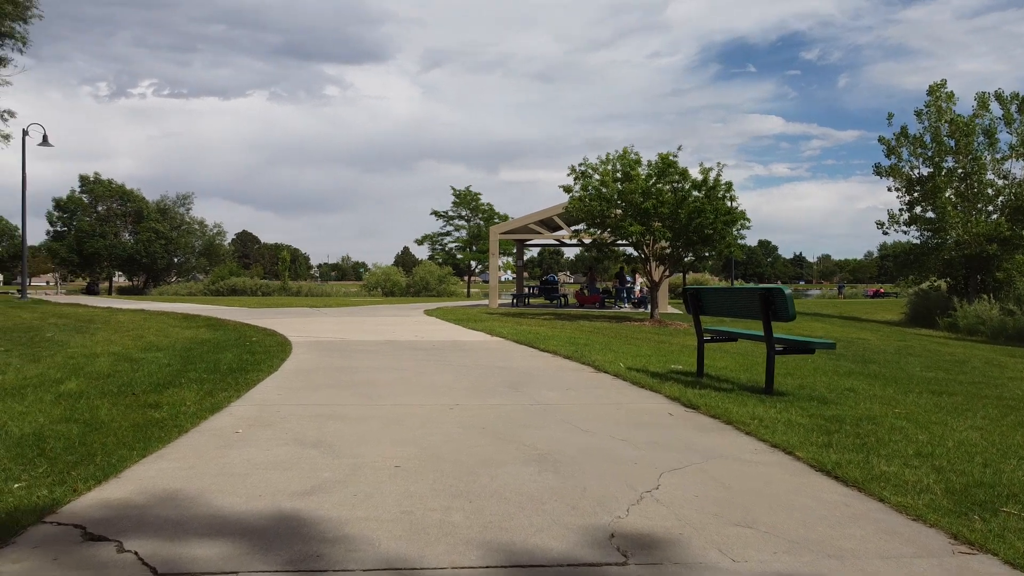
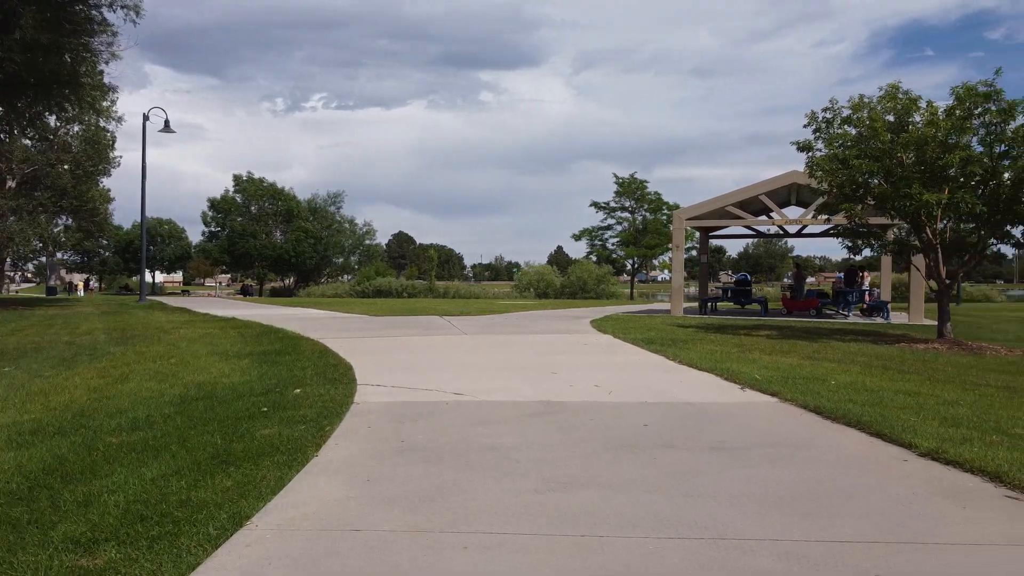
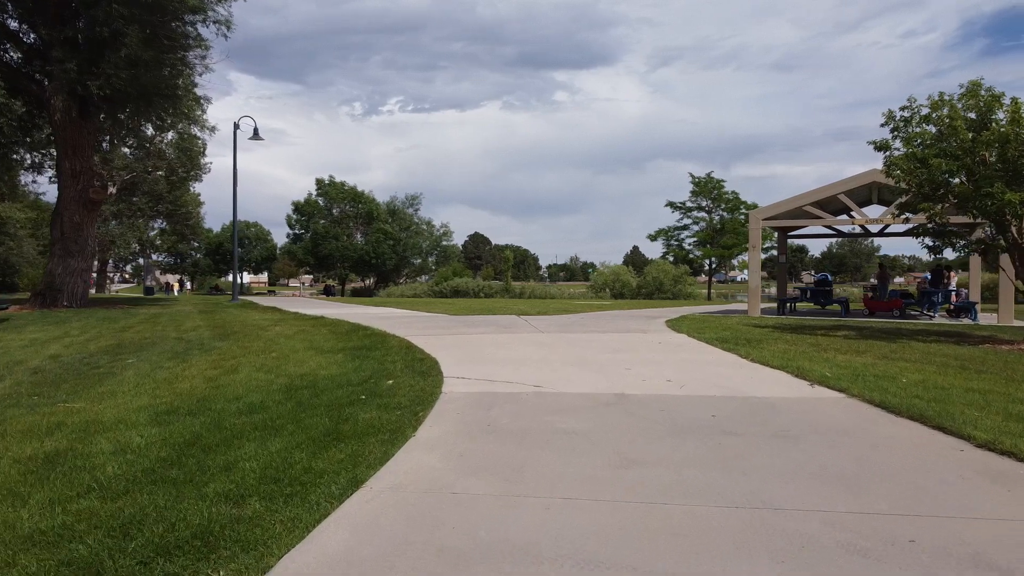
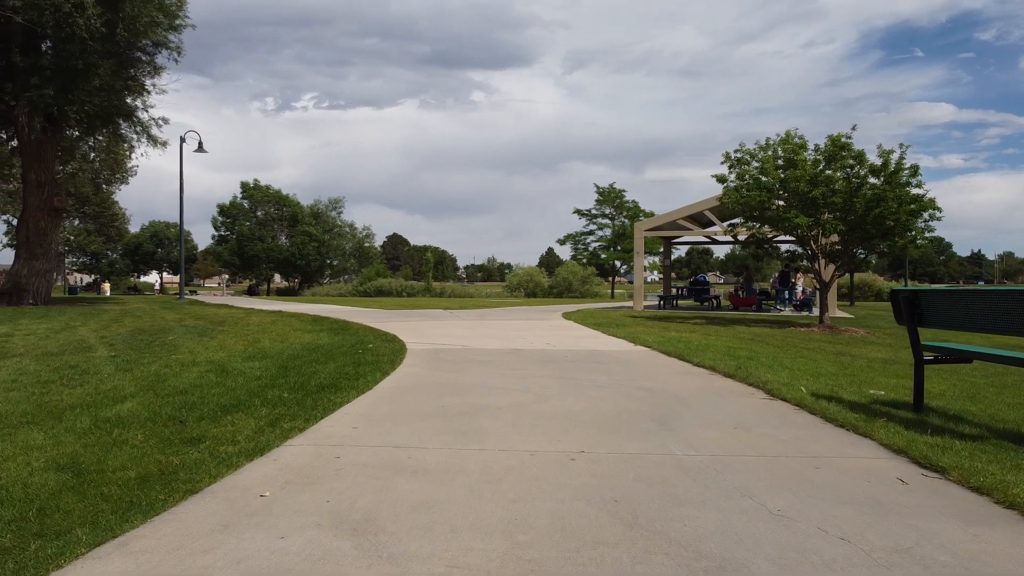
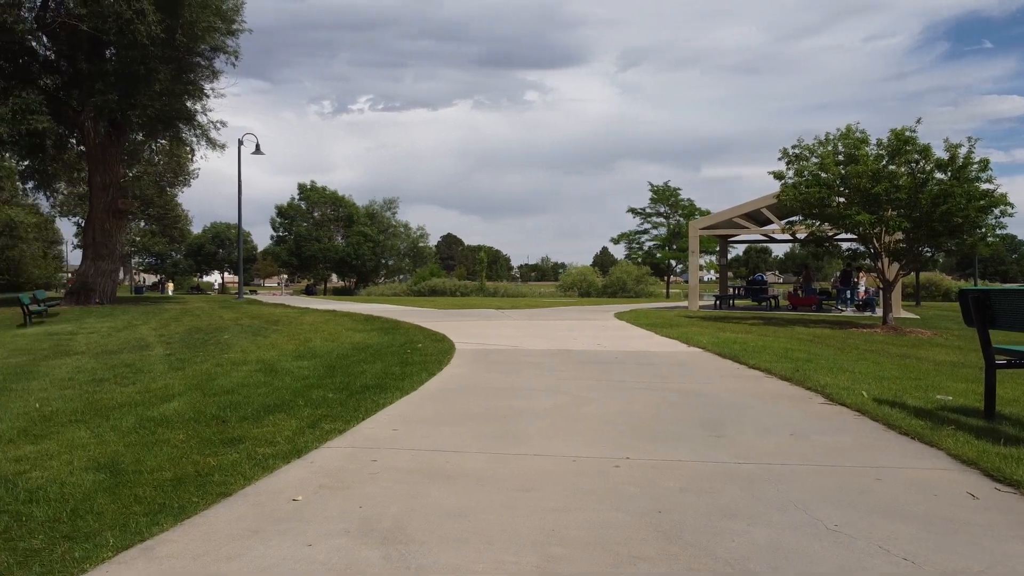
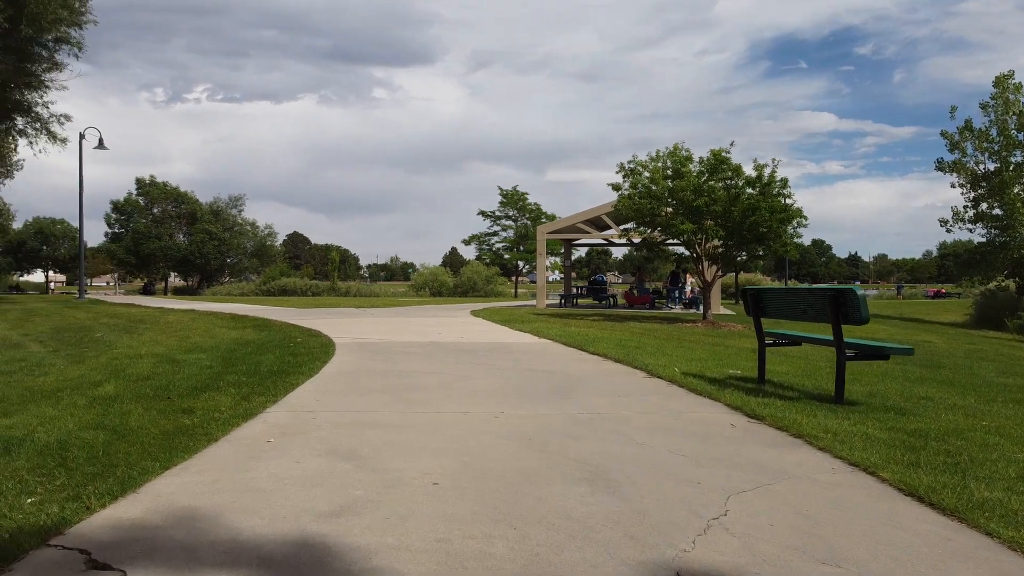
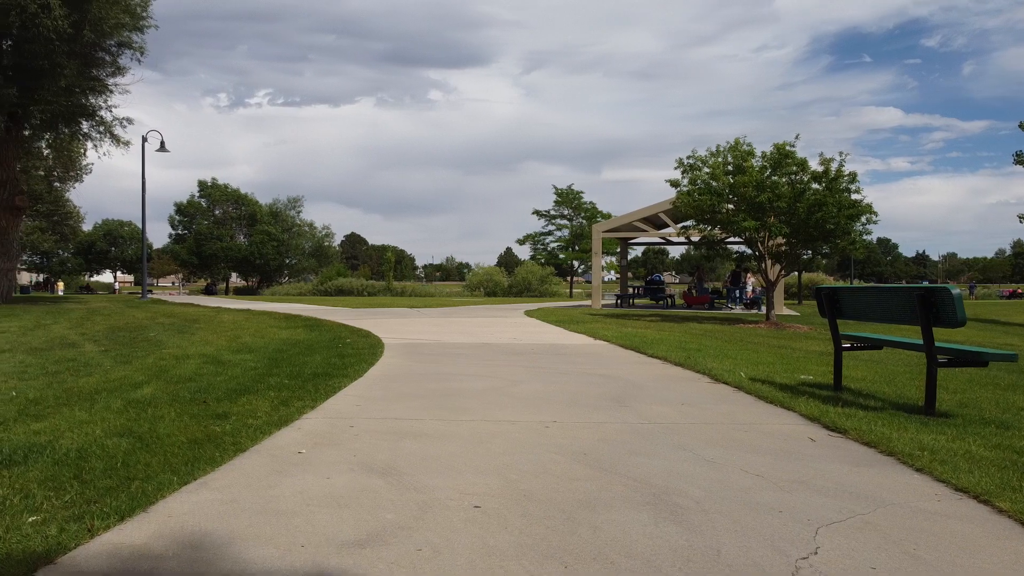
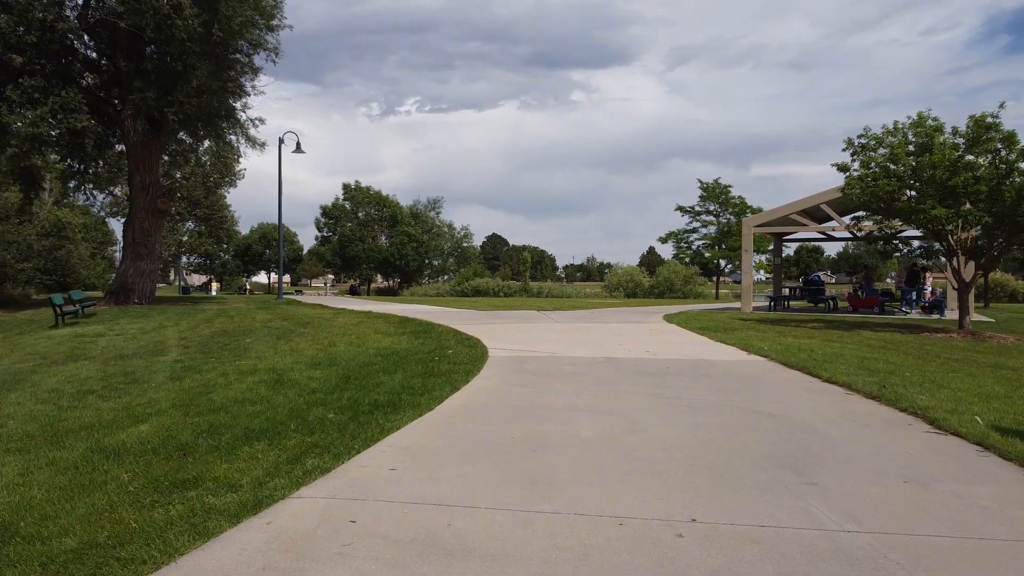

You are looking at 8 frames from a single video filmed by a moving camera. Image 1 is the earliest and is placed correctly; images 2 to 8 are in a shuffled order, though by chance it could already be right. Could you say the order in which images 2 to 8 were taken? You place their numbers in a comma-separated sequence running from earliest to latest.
6, 7, 4, 5, 8, 3, 2
